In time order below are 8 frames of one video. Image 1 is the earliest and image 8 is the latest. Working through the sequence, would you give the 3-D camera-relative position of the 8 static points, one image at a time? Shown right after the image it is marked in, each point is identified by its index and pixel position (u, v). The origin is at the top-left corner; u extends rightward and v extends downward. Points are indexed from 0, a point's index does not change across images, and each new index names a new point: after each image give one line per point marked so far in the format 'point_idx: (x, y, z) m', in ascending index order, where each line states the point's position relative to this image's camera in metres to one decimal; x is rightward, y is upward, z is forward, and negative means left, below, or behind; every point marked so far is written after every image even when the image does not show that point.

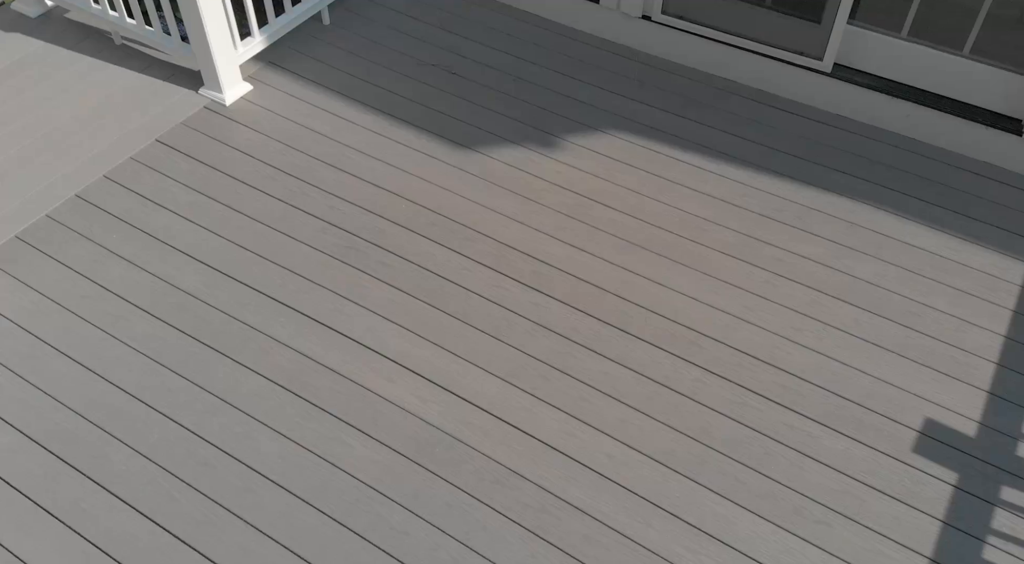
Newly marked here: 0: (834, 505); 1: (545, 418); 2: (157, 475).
0: (+0.9, -0.6, +2.5) m
1: (+0.1, -0.4, +2.7) m
2: (-1.0, -0.6, +2.5) m
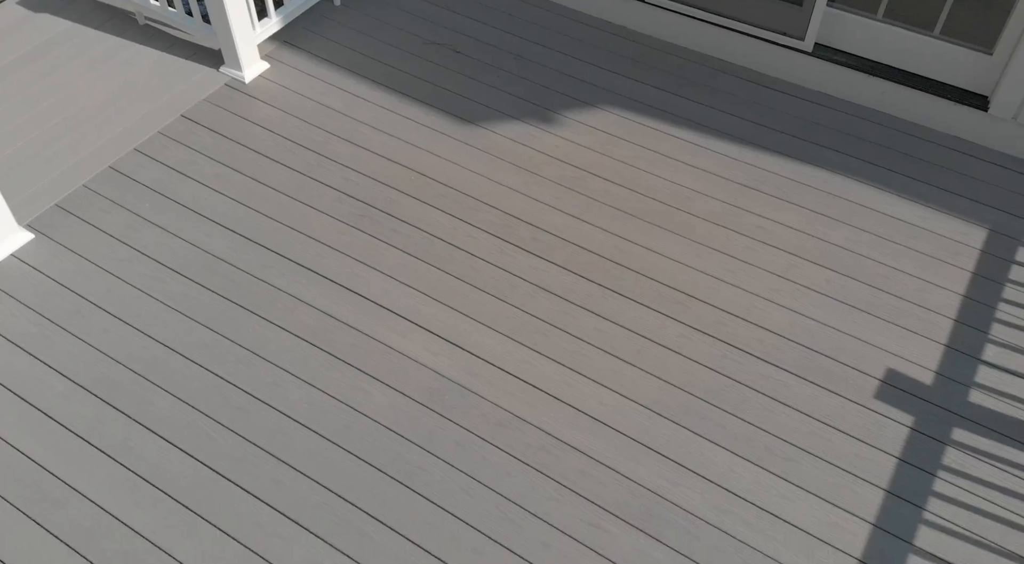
0: (+0.9, -0.5, +2.8) m
1: (+0.1, -0.3, +3.0) m
2: (-1.0, -0.4, +2.8) m
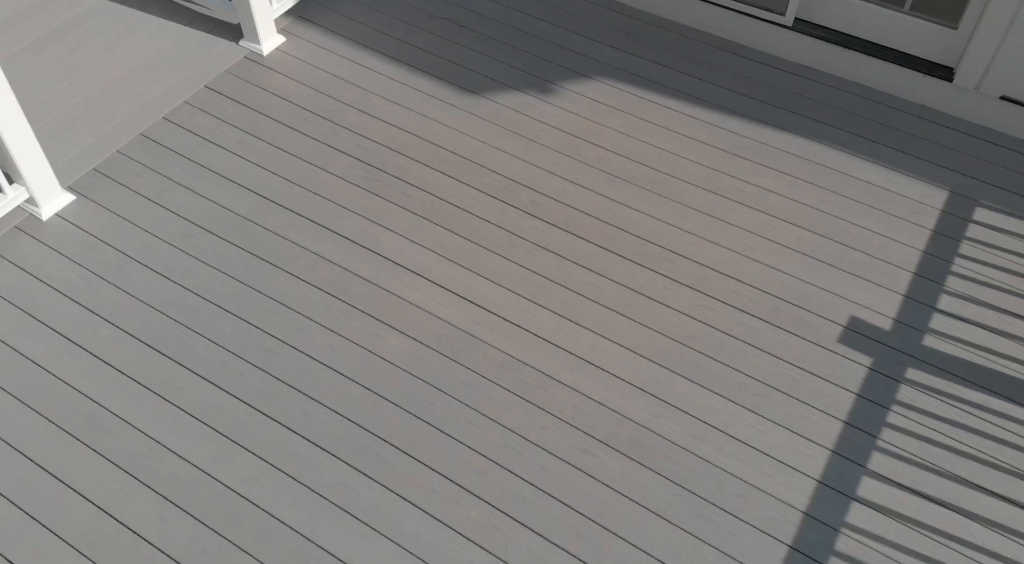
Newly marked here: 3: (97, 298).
0: (+0.9, -0.4, +3.1) m
1: (+0.1, -0.1, +3.3) m
2: (-1.0, -0.3, +3.1) m
3: (-1.5, -0.1, +3.3) m
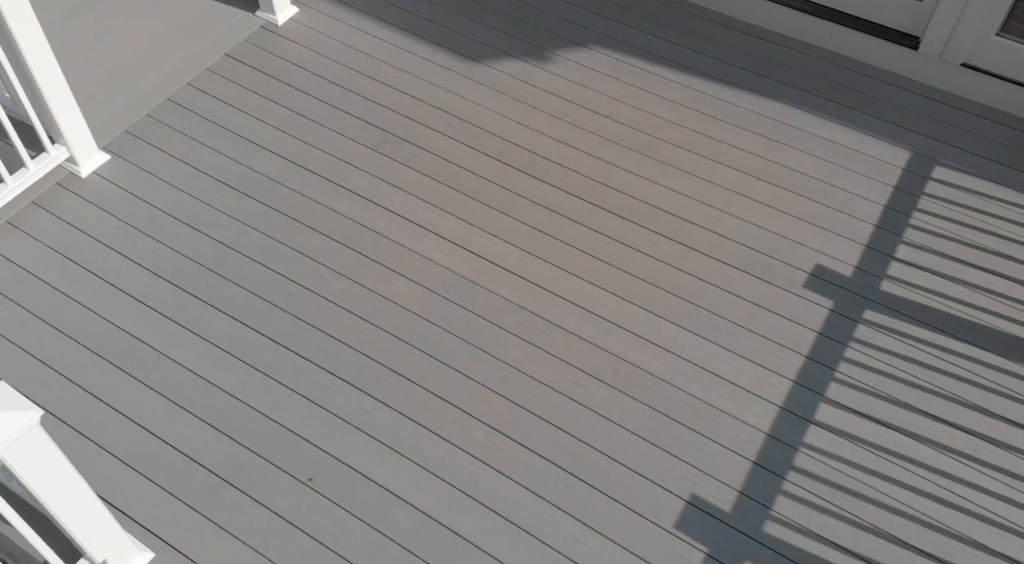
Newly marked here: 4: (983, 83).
0: (+0.9, -0.2, +3.5) m
1: (+0.1, +0.1, +3.6) m
2: (-1.0, -0.1, +3.5) m
3: (-1.6, +0.1, +3.6) m
4: (+2.2, +0.9, +4.1) m
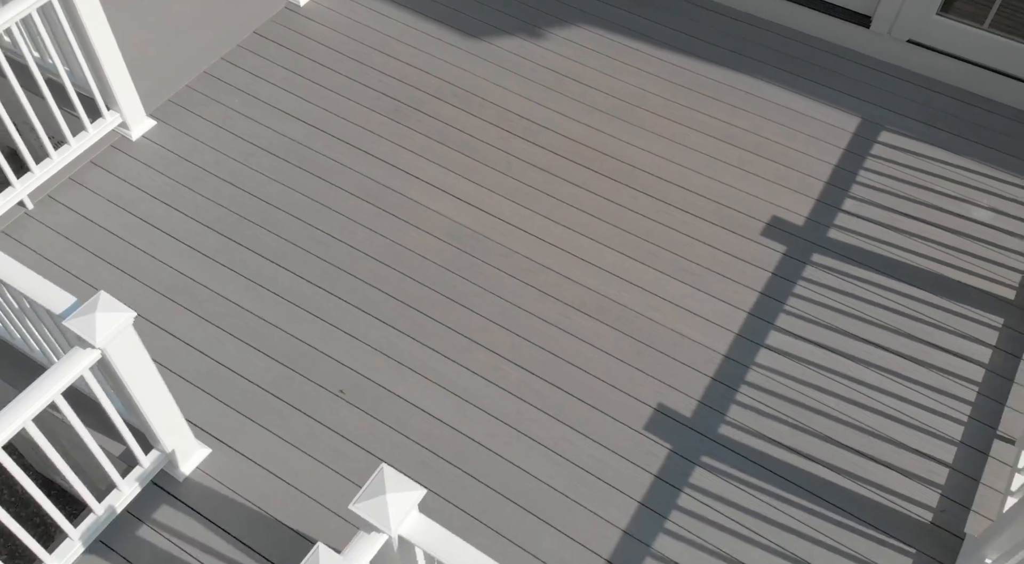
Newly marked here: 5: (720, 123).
0: (+0.9, +0.1, +4.0) m
1: (+0.1, +0.3, +4.2) m
2: (-1.0, +0.2, +4.0) m
3: (-1.6, +0.4, +4.2) m
4: (+2.2, +1.2, +4.6) m
5: (+1.1, +0.8, +4.6) m
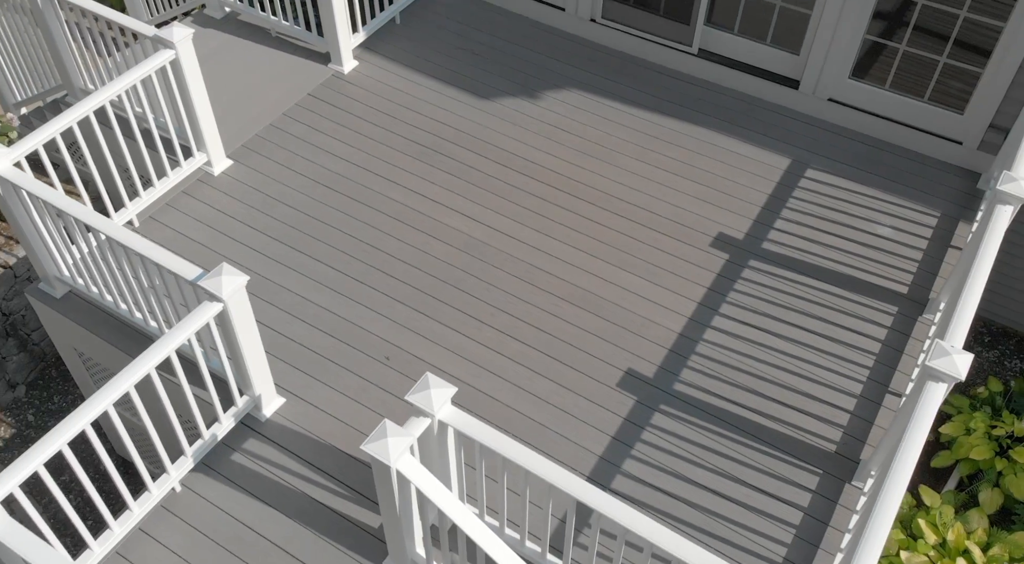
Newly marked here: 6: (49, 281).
0: (+0.9, +0.1, +5.1) m
1: (+0.1, +0.3, +5.3) m
2: (-1.0, +0.2, +5.1) m
3: (-1.6, +0.4, +5.3) m
4: (+2.2, +1.1, +5.8) m
5: (+1.1, +0.8, +5.7) m
6: (-2.6, 0.0, +4.8) m
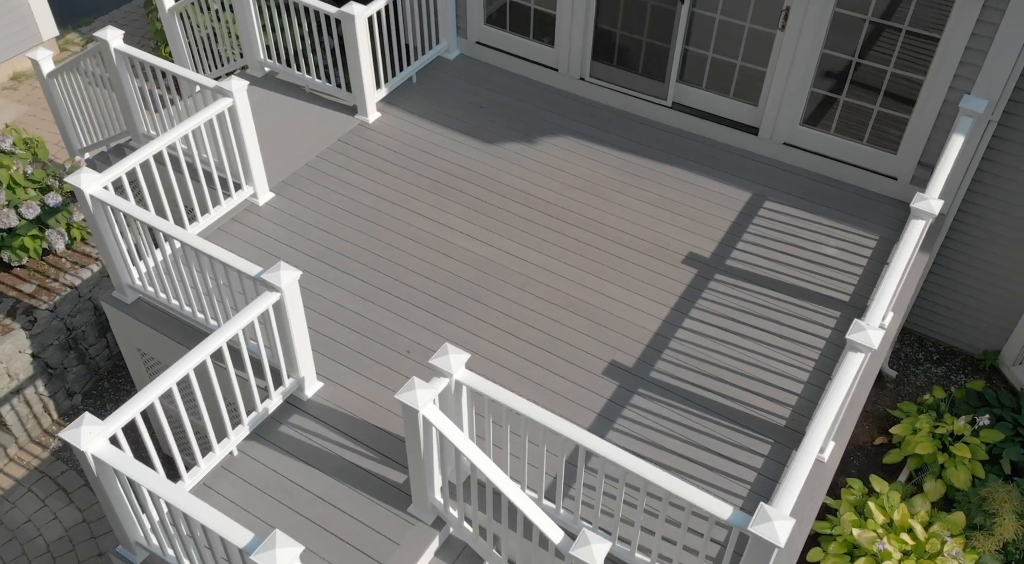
0: (+0.9, 0.0, +6.0) m
1: (+0.1, +0.2, +6.2) m
2: (-1.0, +0.1, +6.0) m
3: (-1.5, +0.3, +6.2) m
4: (+2.2, +1.0, +6.8) m
5: (+1.1, +0.7, +6.7) m
6: (-2.5, 0.0, +5.7) m
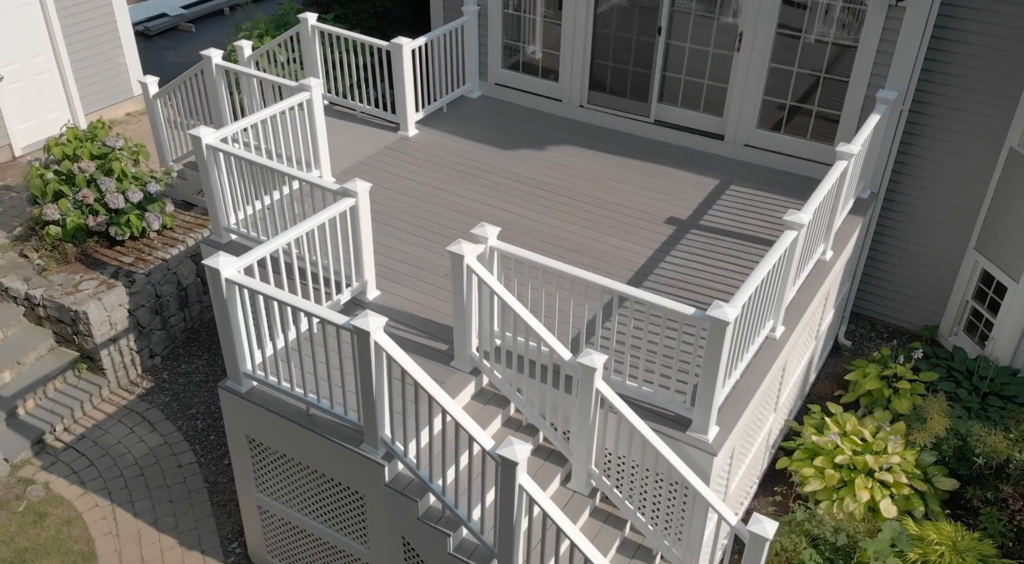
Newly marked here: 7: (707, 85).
0: (+1.1, +0.4, +7.5) m
1: (+0.2, +0.6, +7.7) m
2: (-0.9, +0.5, +7.5) m
3: (-1.4, +0.6, +7.8) m
4: (+2.3, +1.2, +8.5) m
5: (+1.2, +0.9, +8.3) m
6: (-2.4, +0.4, +7.2) m
7: (+1.9, +1.9, +8.5) m
